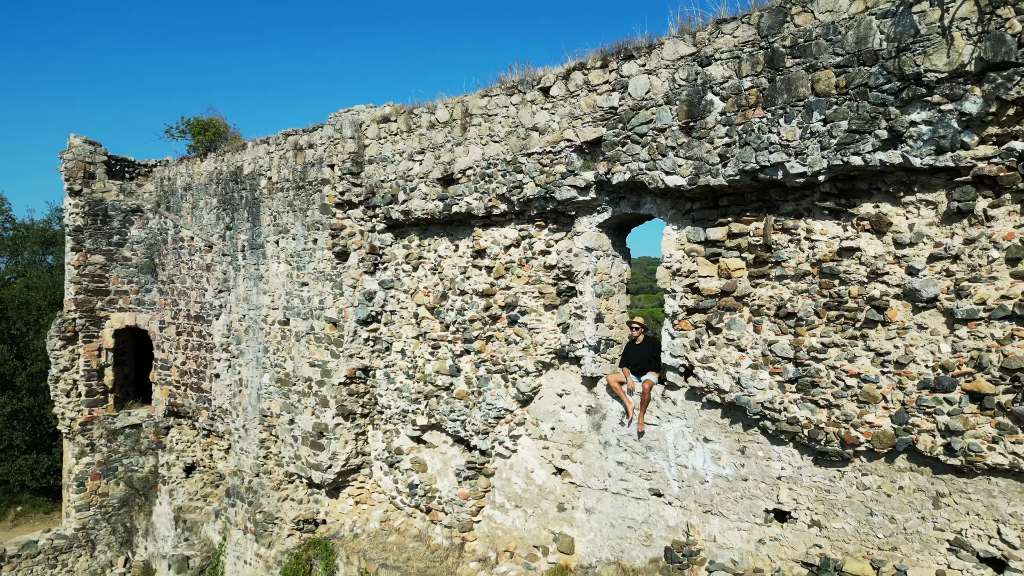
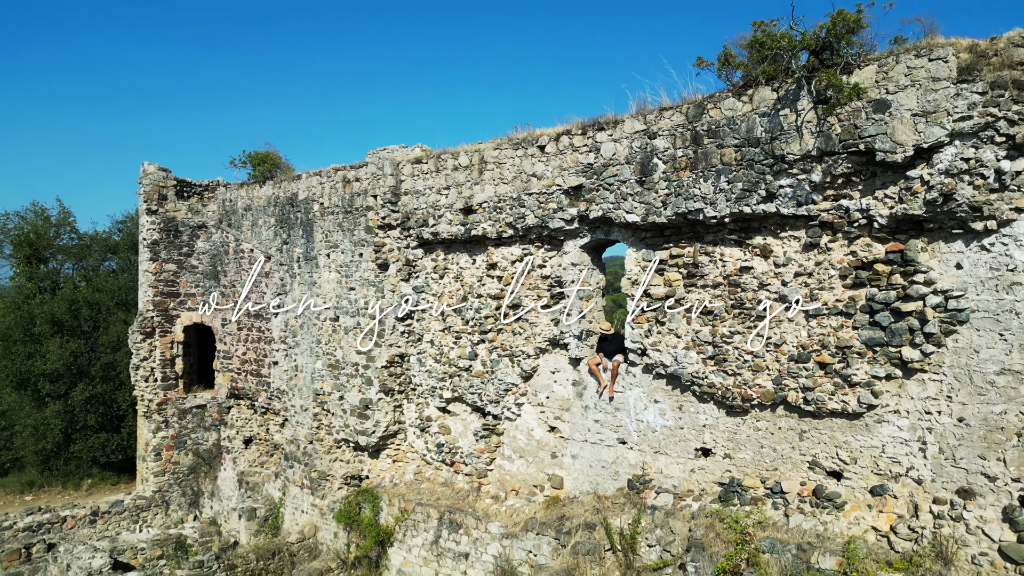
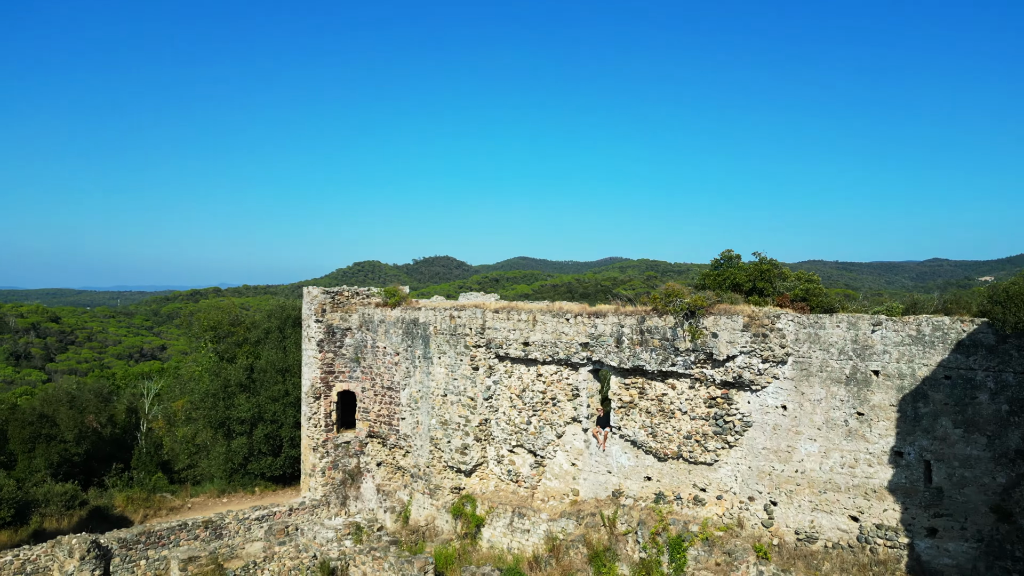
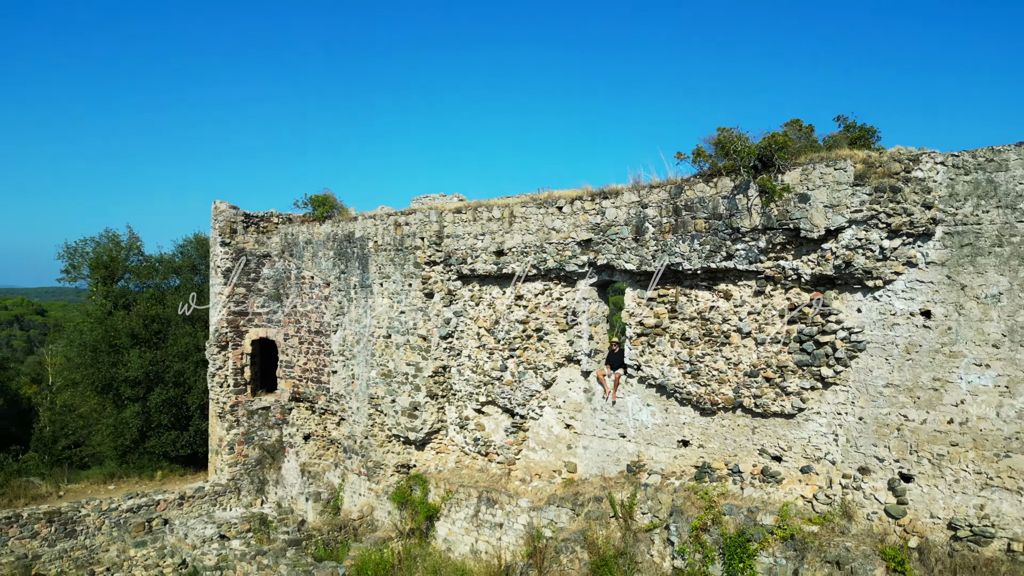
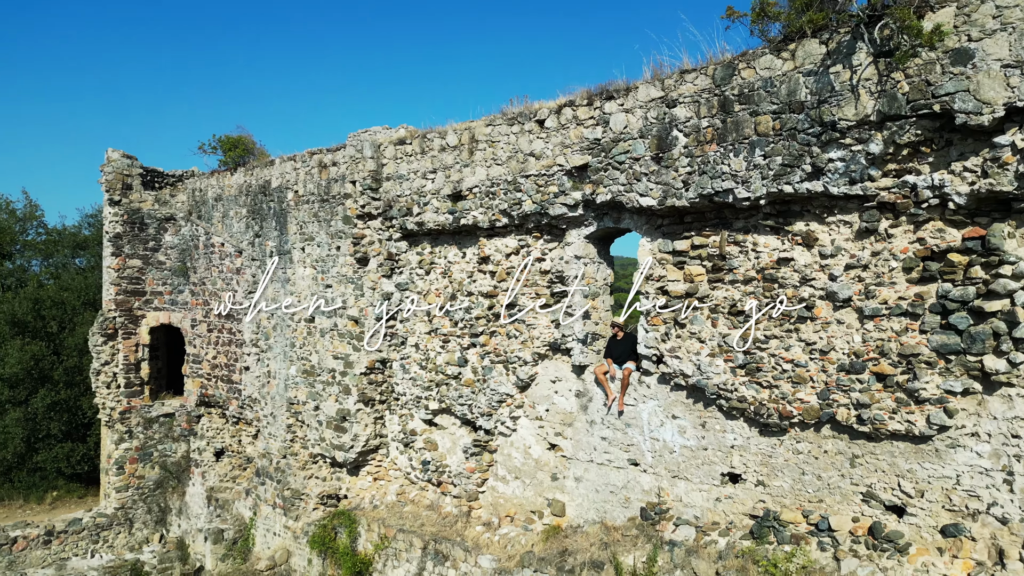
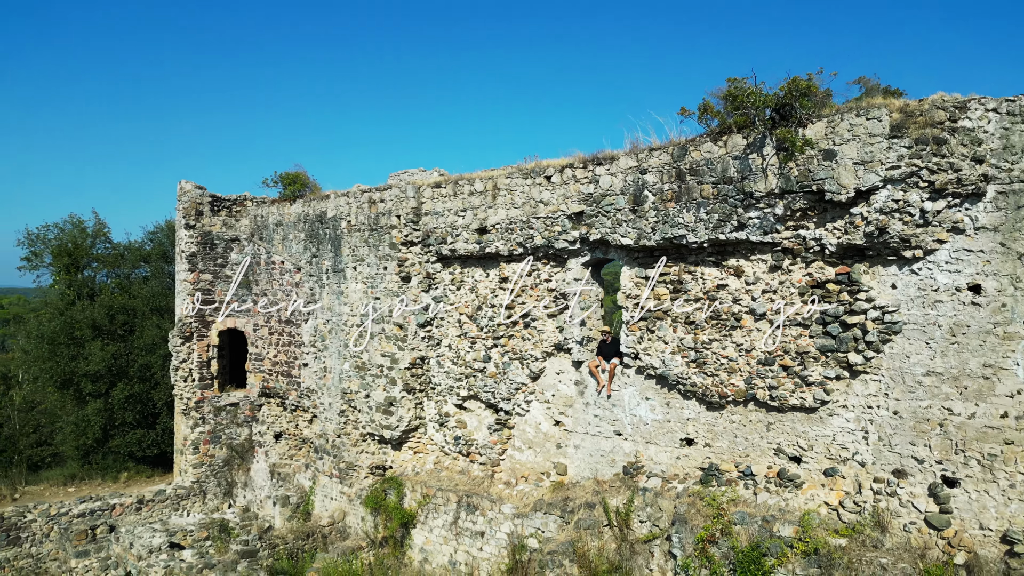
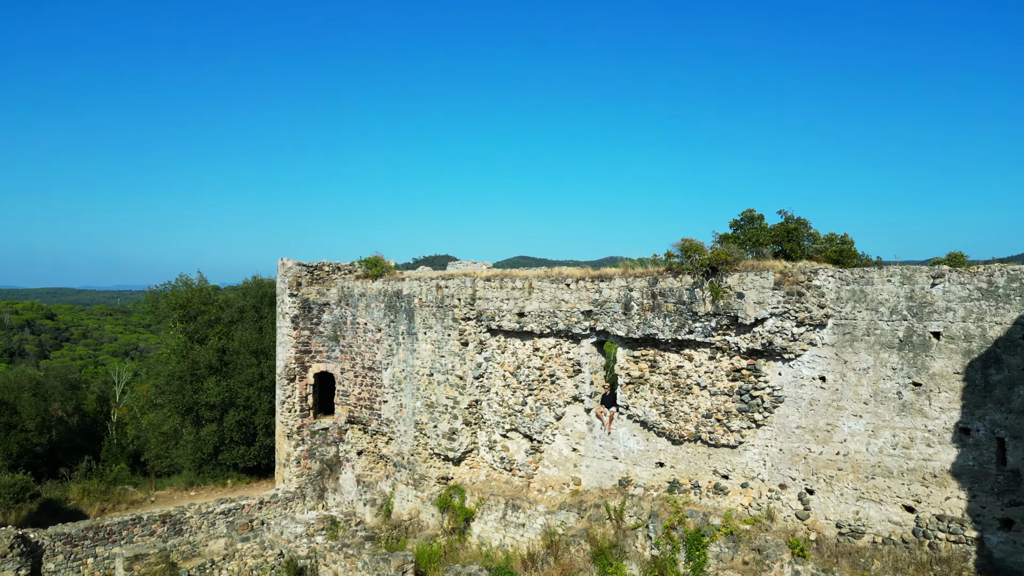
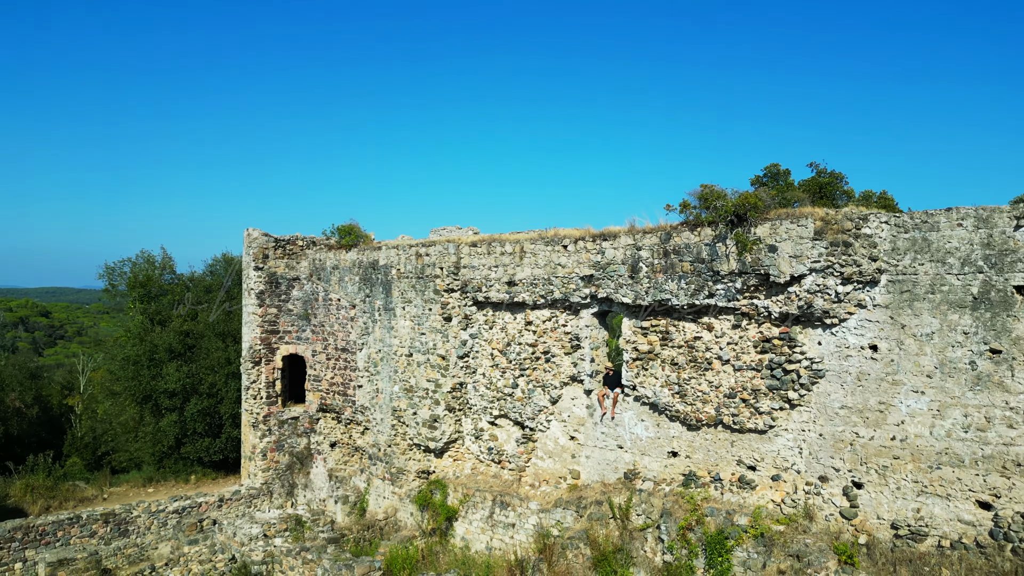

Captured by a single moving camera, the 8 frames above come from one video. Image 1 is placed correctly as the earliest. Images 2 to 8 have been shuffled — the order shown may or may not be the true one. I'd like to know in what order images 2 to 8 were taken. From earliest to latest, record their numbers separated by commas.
5, 2, 6, 4, 8, 7, 3
